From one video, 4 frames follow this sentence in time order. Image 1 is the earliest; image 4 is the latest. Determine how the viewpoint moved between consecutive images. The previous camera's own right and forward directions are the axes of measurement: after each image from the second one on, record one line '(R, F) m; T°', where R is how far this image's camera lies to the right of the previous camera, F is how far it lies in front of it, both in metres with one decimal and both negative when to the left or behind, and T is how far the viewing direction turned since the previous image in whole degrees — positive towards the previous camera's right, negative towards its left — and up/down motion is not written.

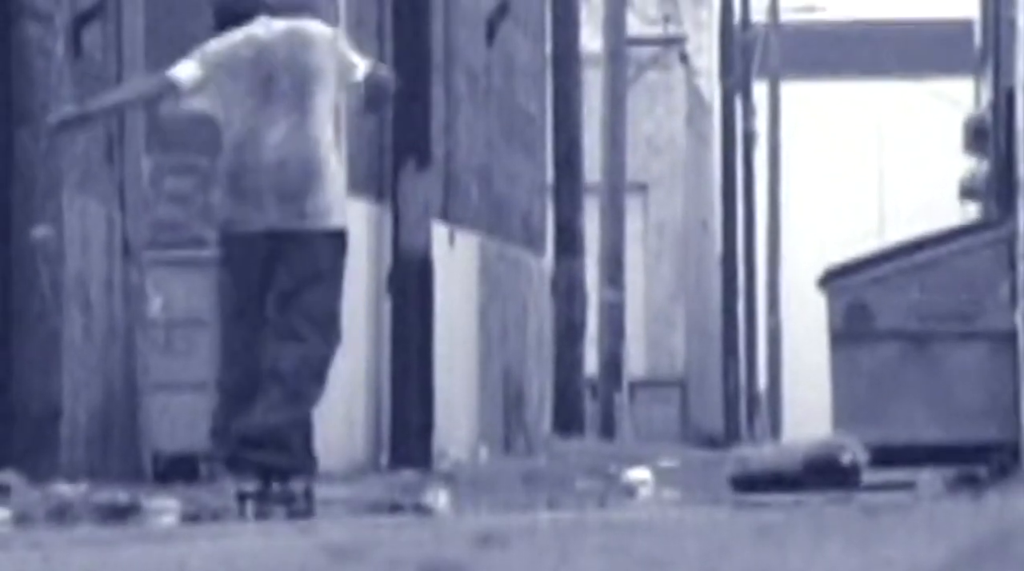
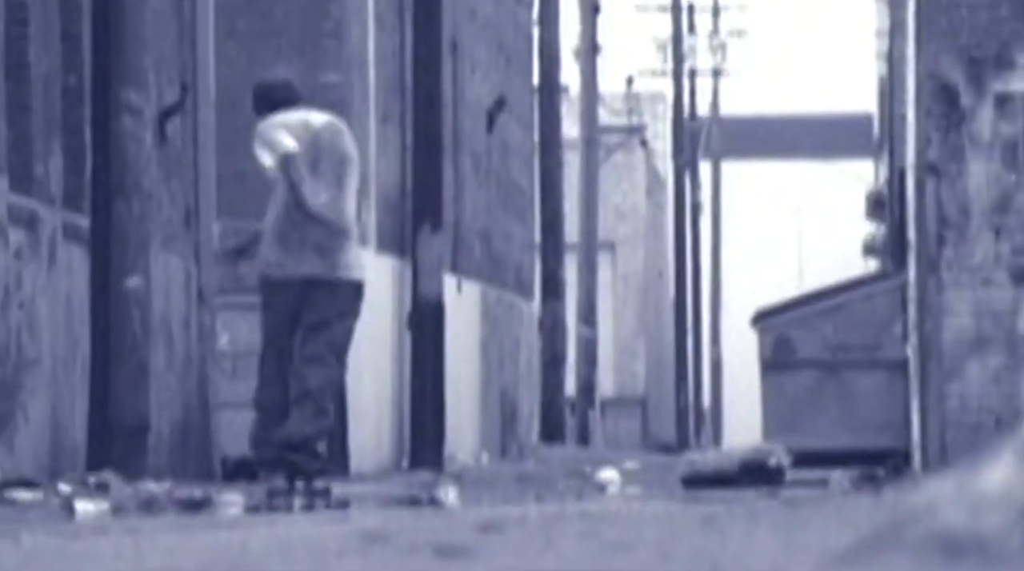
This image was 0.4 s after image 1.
(0.0, -0.7) m; 0°
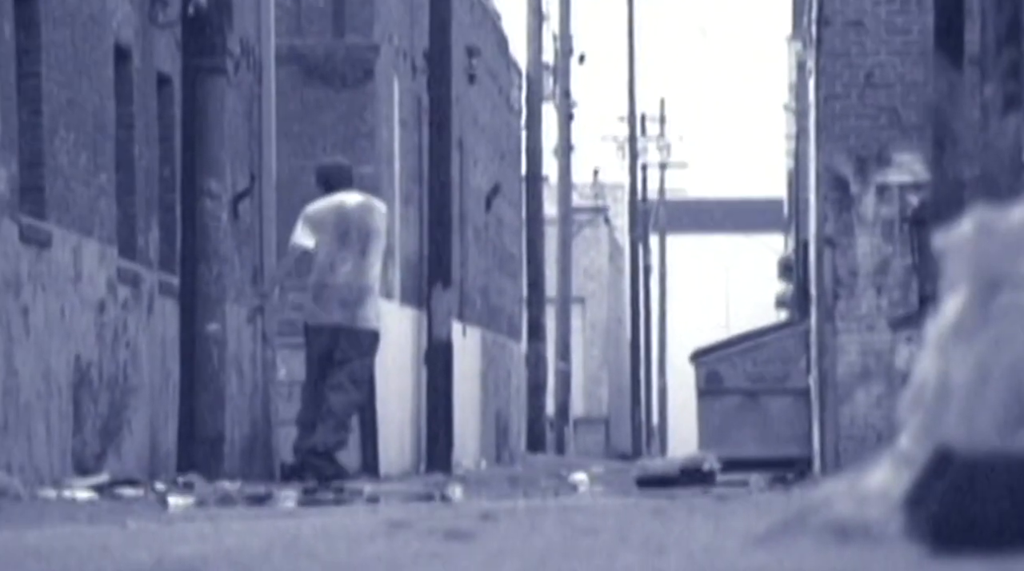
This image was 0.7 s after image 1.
(0.0, -1.0) m; 0°
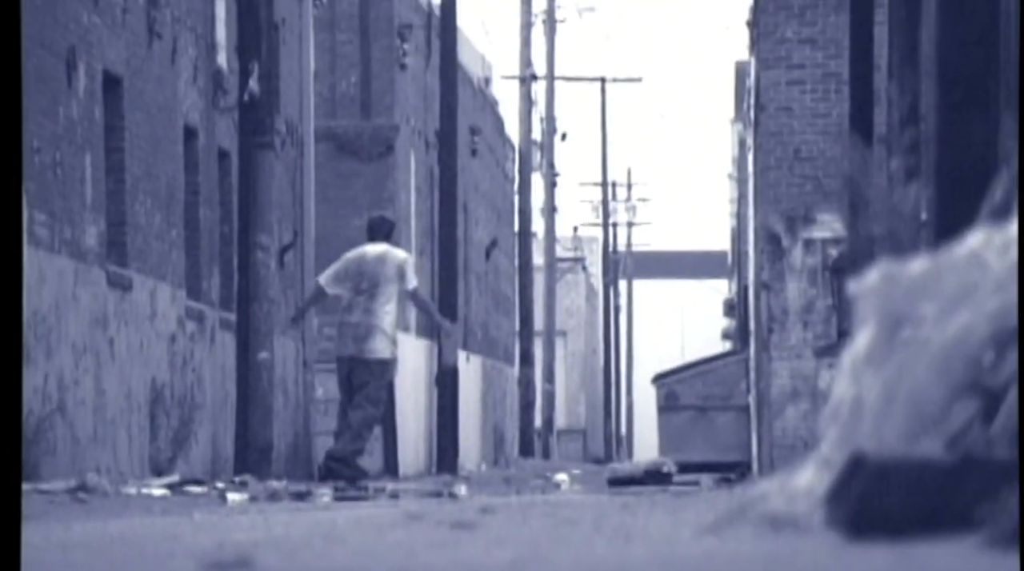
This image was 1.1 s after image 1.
(0.0, -1.0) m; 0°
